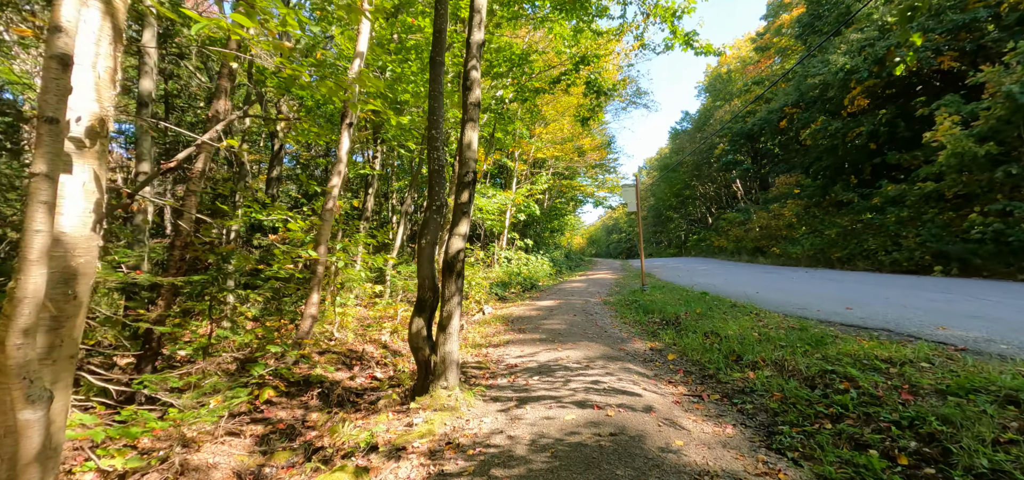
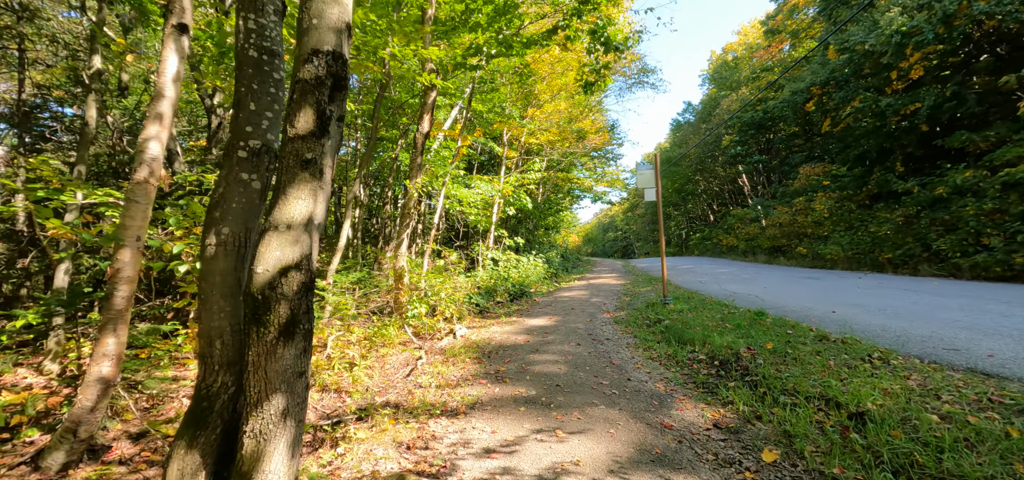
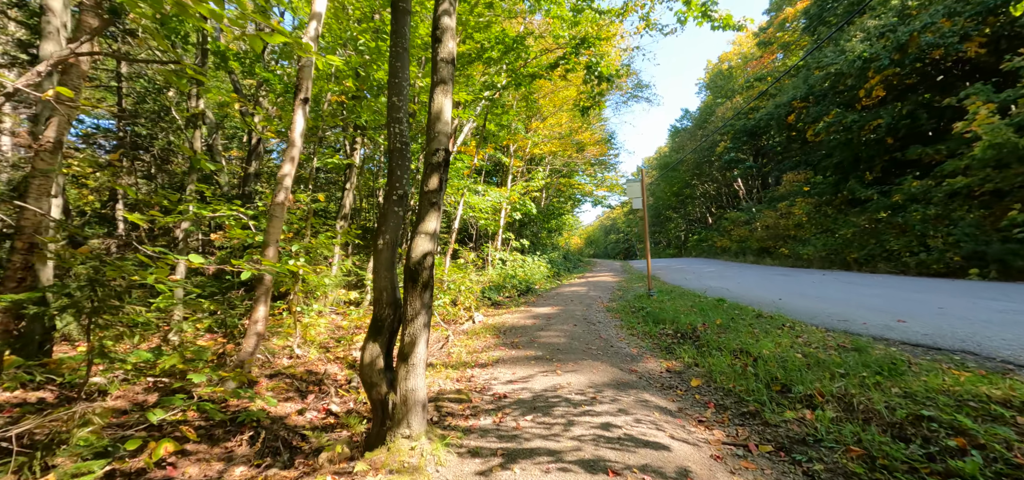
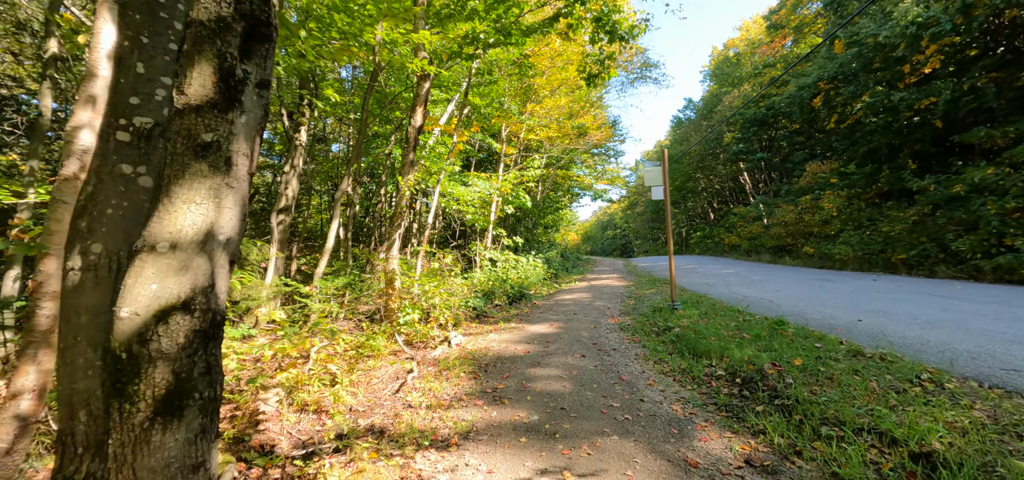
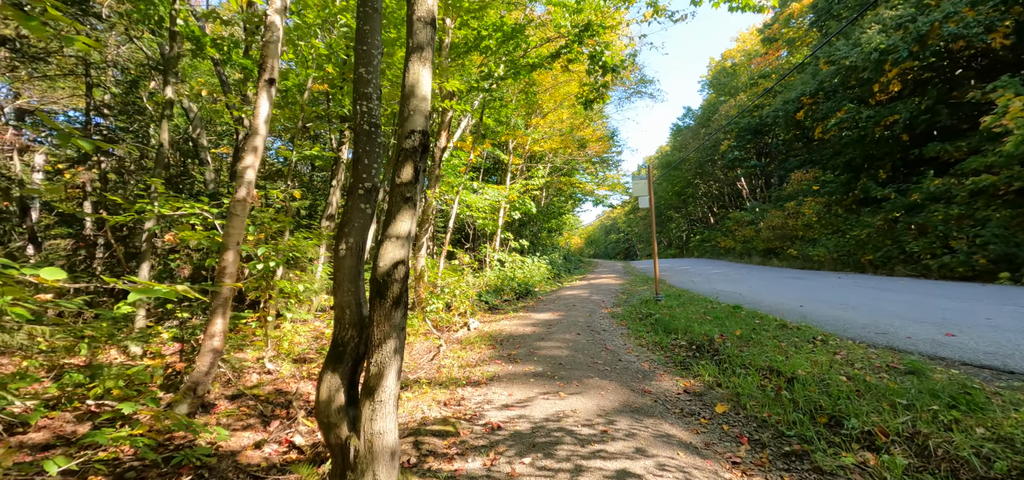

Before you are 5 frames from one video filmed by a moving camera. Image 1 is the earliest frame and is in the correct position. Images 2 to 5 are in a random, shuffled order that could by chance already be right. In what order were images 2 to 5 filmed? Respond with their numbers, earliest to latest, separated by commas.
3, 5, 2, 4
